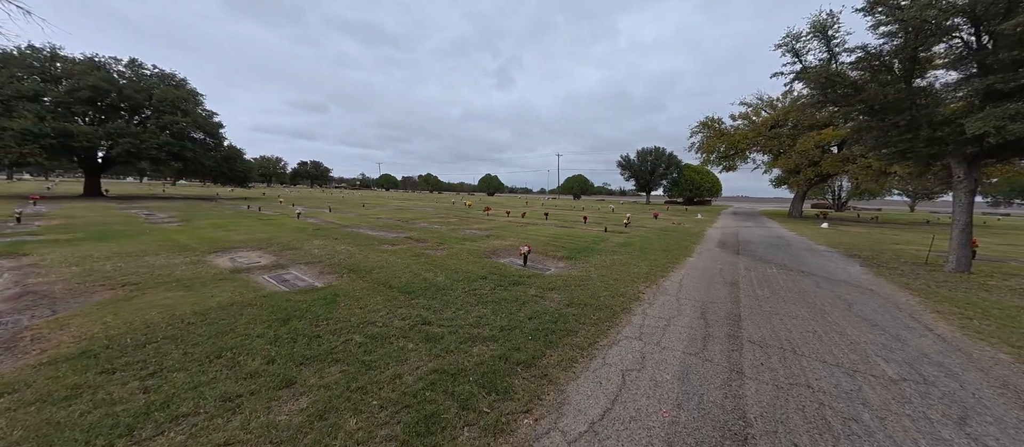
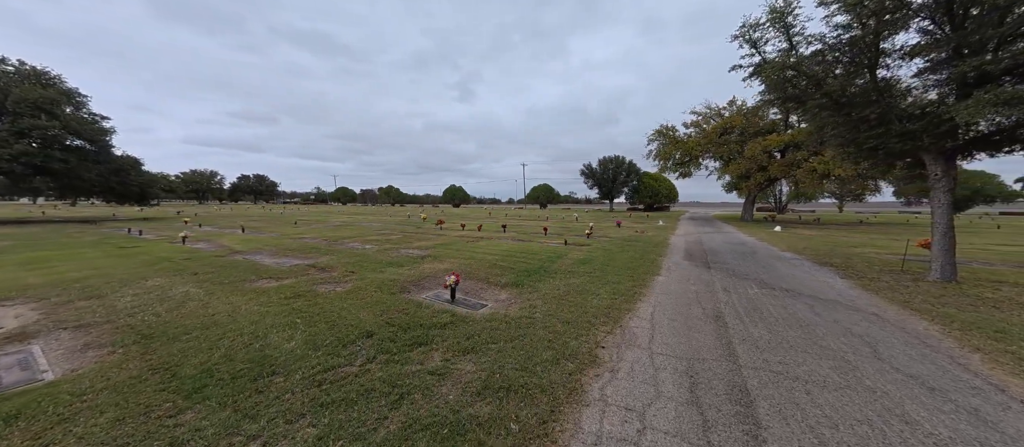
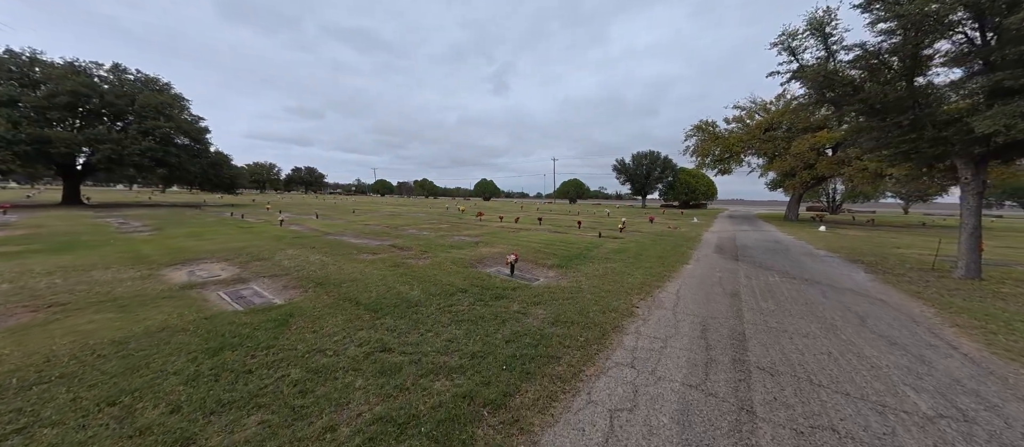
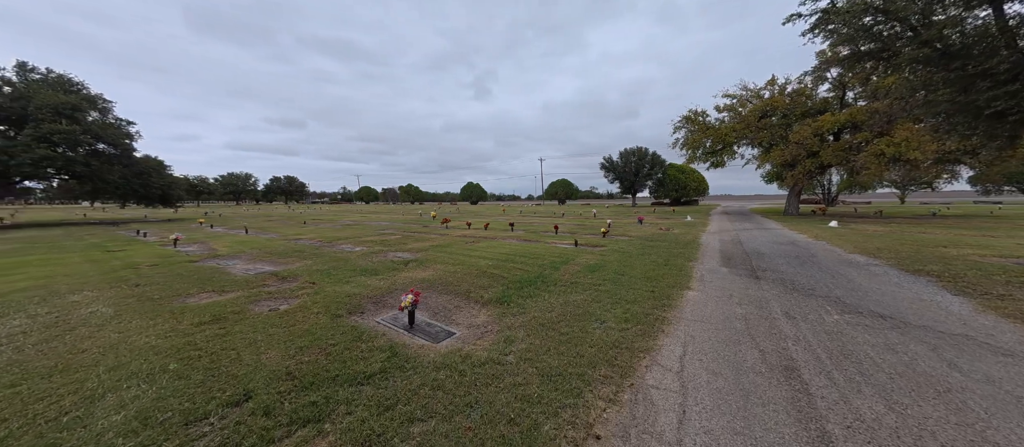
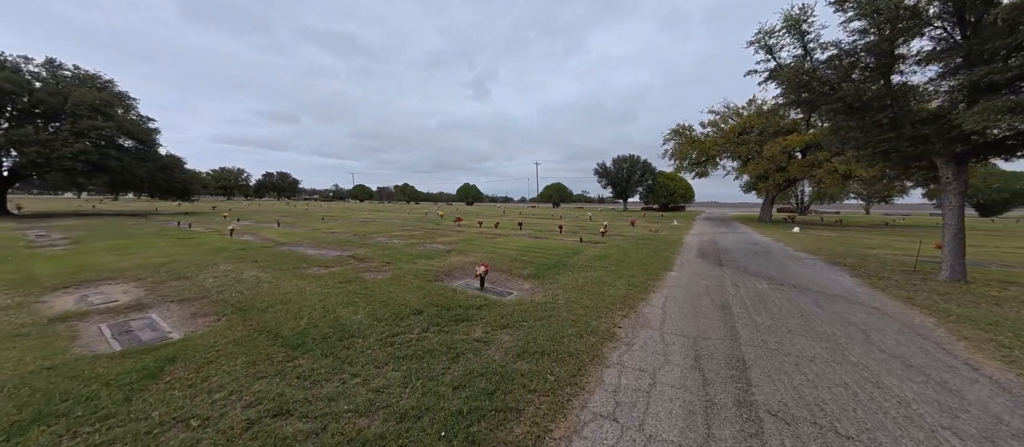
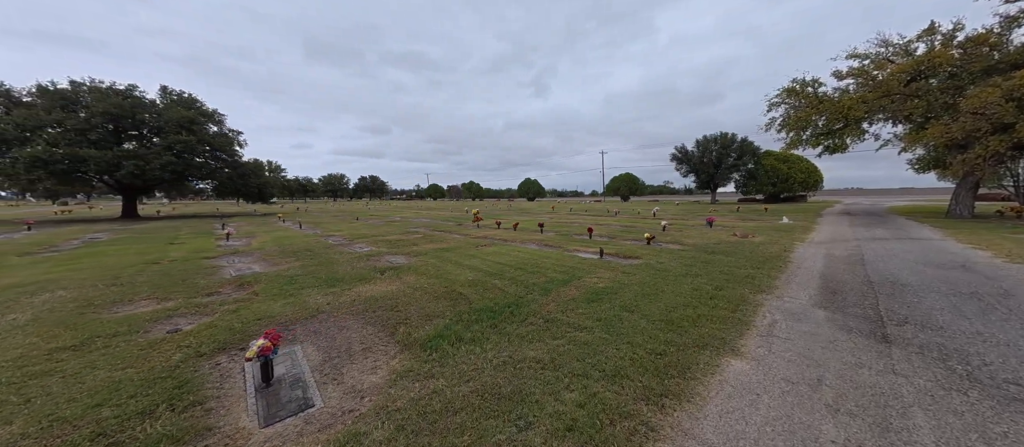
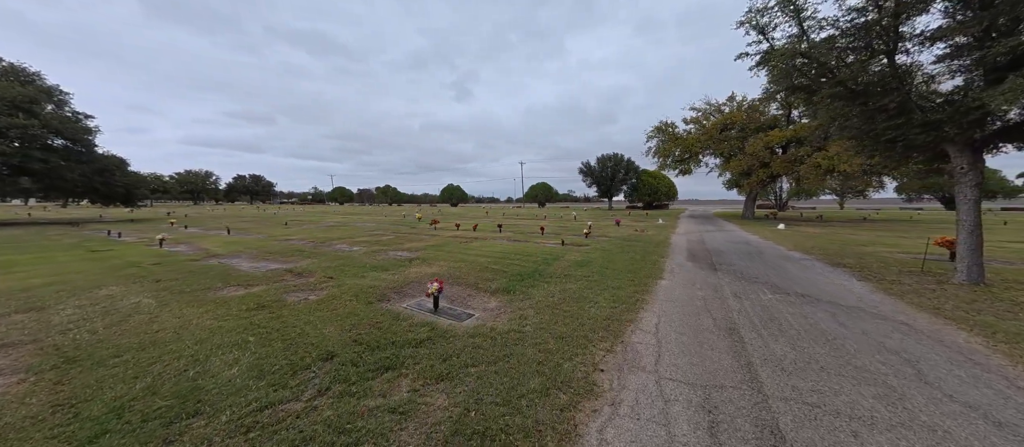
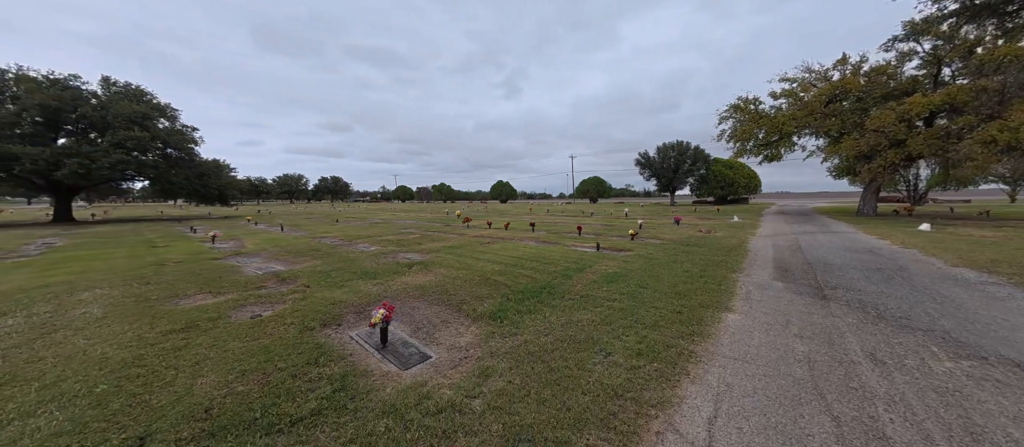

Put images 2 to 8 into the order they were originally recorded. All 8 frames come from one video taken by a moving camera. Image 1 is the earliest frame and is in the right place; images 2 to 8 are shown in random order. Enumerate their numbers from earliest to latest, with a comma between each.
3, 5, 2, 7, 4, 8, 6
